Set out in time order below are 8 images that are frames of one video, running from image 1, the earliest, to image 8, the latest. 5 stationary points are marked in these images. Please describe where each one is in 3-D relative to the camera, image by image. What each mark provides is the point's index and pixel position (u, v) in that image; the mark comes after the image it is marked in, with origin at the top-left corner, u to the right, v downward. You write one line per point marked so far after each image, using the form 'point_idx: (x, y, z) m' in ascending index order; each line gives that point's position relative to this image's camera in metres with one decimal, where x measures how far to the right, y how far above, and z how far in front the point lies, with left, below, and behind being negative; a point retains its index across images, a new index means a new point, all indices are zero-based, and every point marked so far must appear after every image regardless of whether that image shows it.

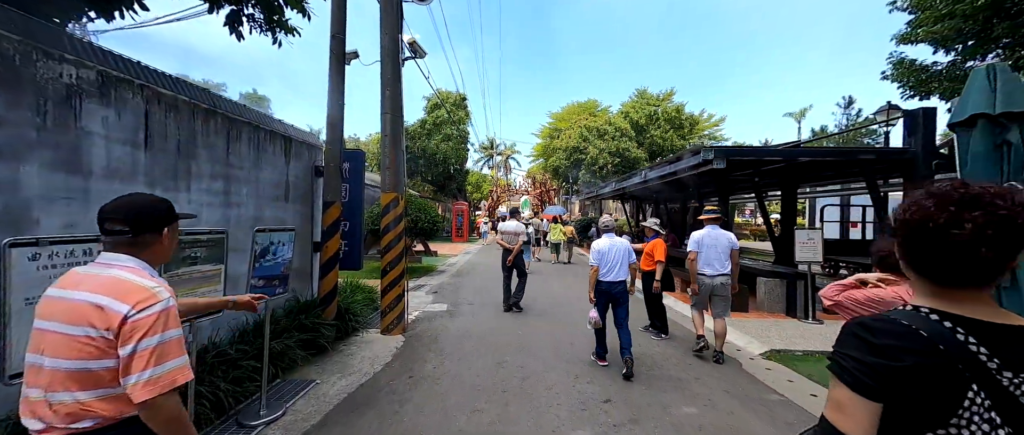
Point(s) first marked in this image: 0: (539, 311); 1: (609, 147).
0: (+0.6, -1.9, +6.9) m
1: (+5.7, +4.1, +20.2) m
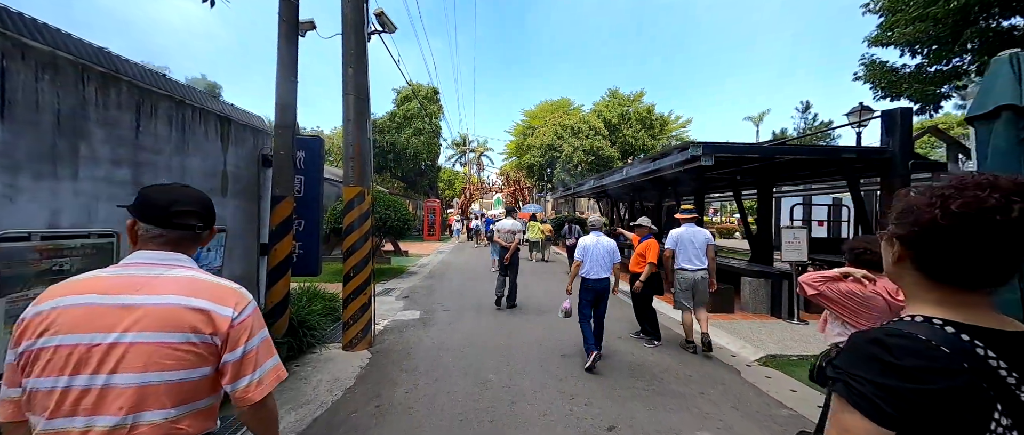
0: (+0.1, -1.9, +6.7) m
1: (+4.2, +4.2, +20.2) m
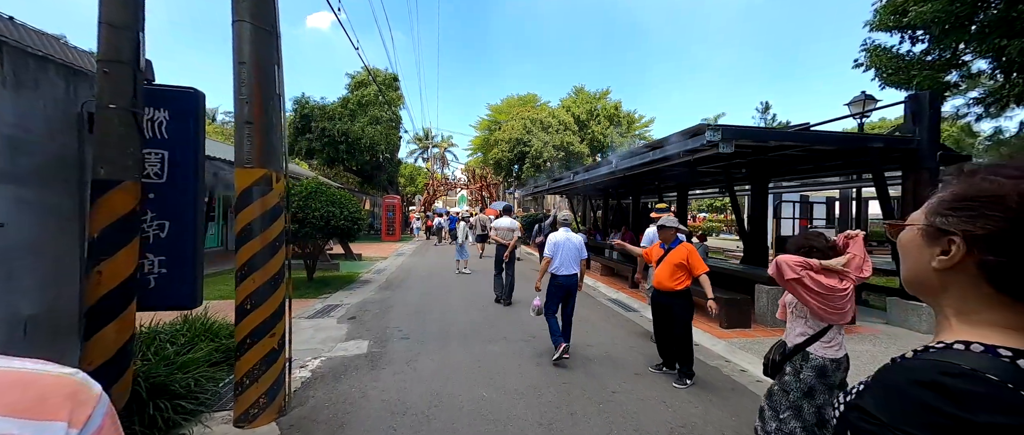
0: (-0.4, -1.8, +6.0) m
1: (+2.4, +4.3, +19.8) m
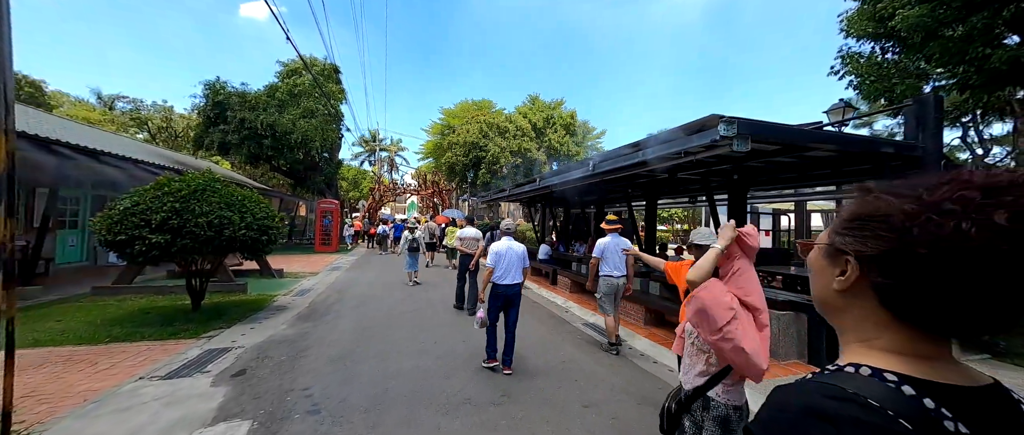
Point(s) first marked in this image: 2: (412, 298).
0: (-1.0, -2.0, +5.1) m
1: (0.0, +3.8, +19.3) m
2: (-2.4, -1.9, +8.8) m
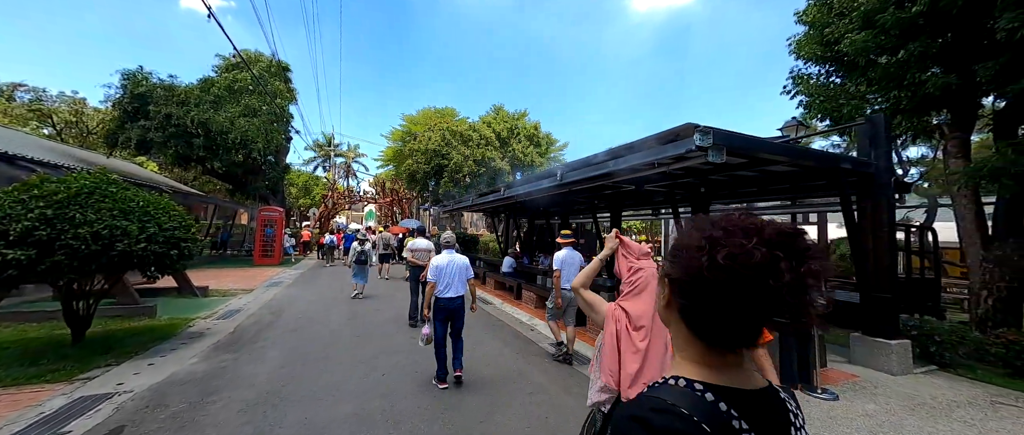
0: (-1.5, -2.1, +4.7) m
1: (-2.0, +3.3, +19.1) m
2: (-3.3, -2.2, +8.2) m
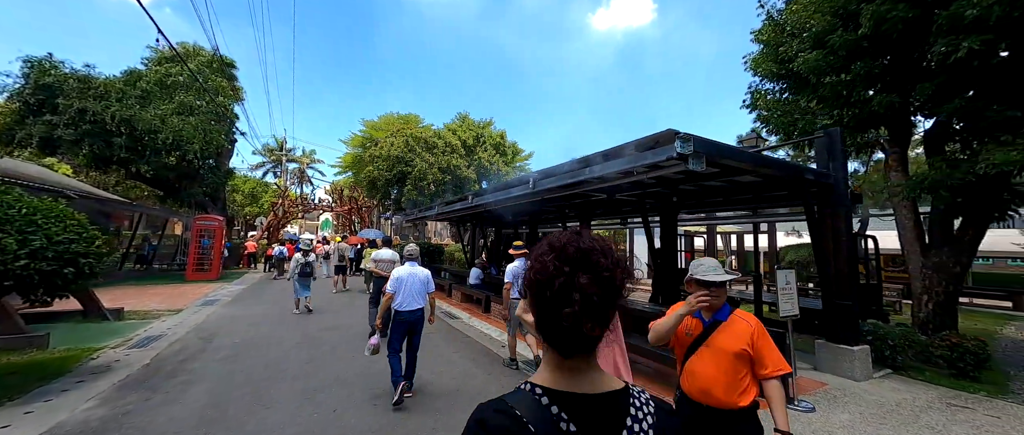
0: (-1.9, -2.2, +4.2) m
1: (-3.8, +2.8, +18.7) m
2: (-4.0, -2.4, +7.5) m
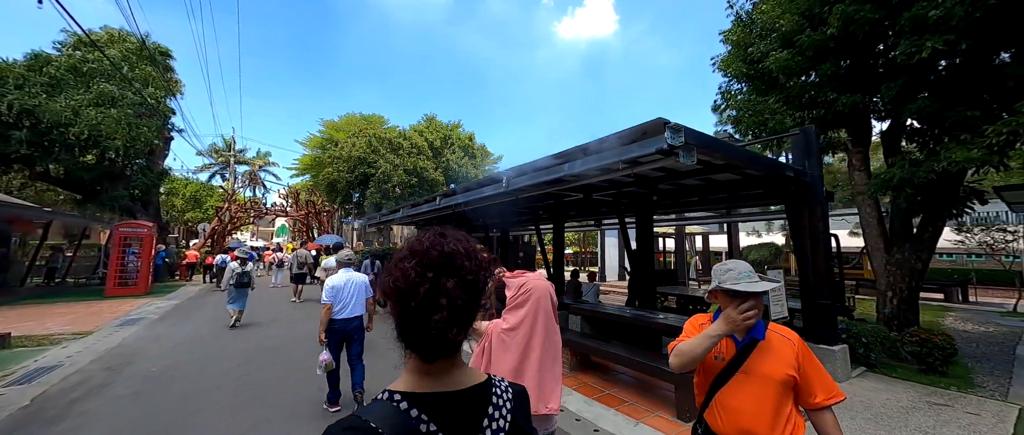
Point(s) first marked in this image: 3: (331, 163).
0: (-2.2, -2.3, +3.8) m
1: (-5.5, +2.6, +18.0) m
2: (-4.6, -2.5, +6.8) m
3: (-9.7, +2.8, +19.3) m
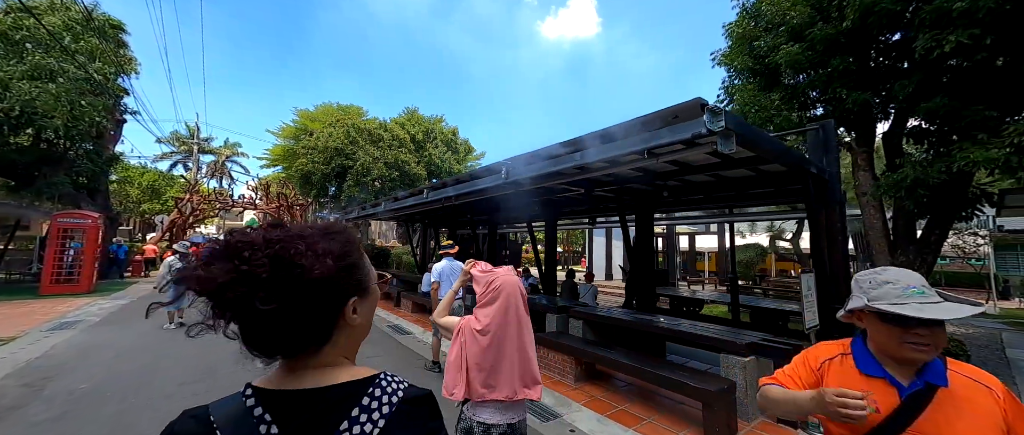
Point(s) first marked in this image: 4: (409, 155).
0: (-2.3, -2.2, +3.3) m
1: (-6.3, +2.8, +17.3) m
2: (-4.8, -2.3, +6.3) m
3: (-10.5, +3.1, +18.4) m
4: (-5.3, +3.0, +18.1) m
